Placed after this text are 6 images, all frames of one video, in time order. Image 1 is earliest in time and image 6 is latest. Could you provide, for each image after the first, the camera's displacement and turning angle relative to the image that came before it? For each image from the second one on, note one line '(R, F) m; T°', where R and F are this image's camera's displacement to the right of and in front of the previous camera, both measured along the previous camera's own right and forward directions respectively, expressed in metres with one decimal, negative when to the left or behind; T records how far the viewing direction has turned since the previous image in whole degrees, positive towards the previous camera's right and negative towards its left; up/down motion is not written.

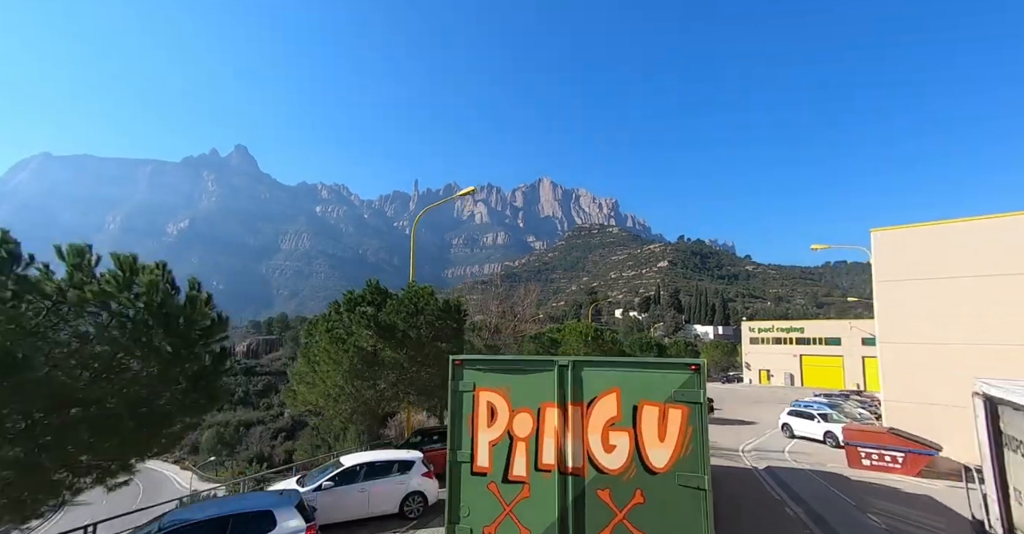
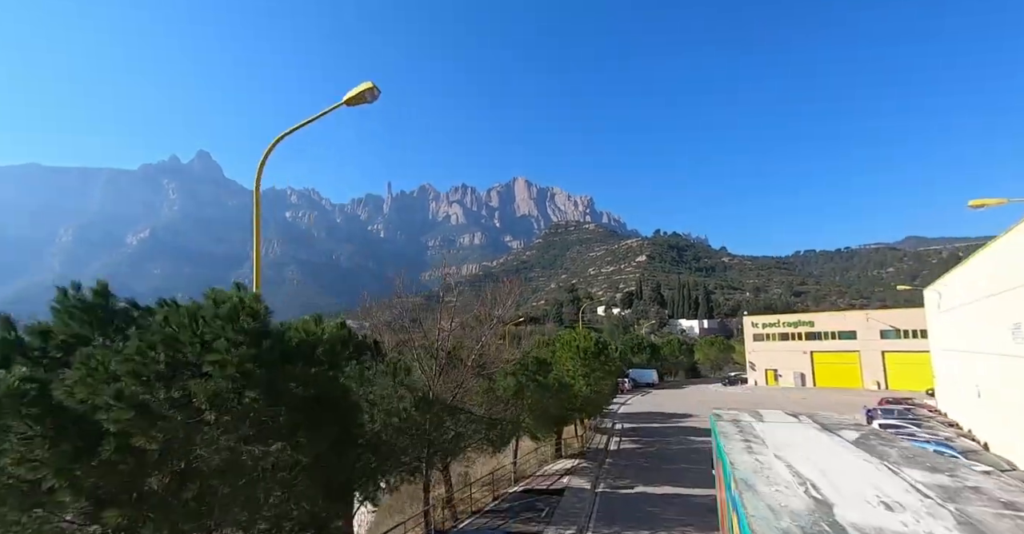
(+0.2, +3.7) m; +3°
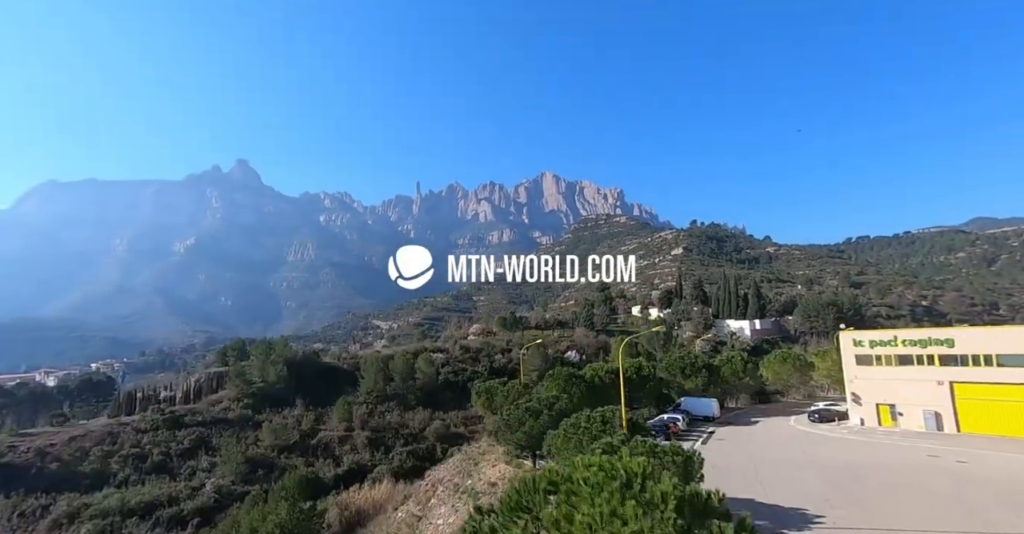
(+0.8, +6.9) m; -4°
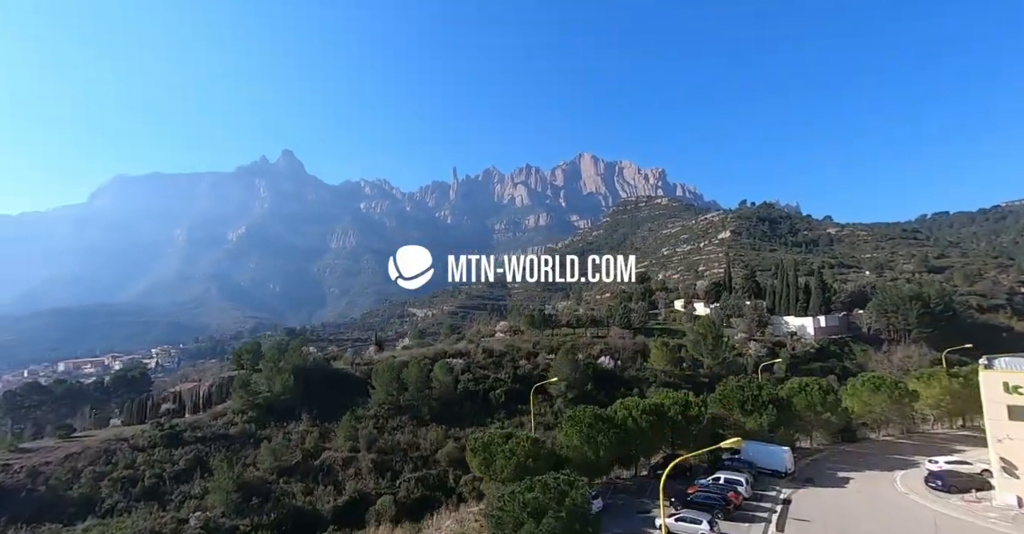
(+1.2, +5.4) m; -5°
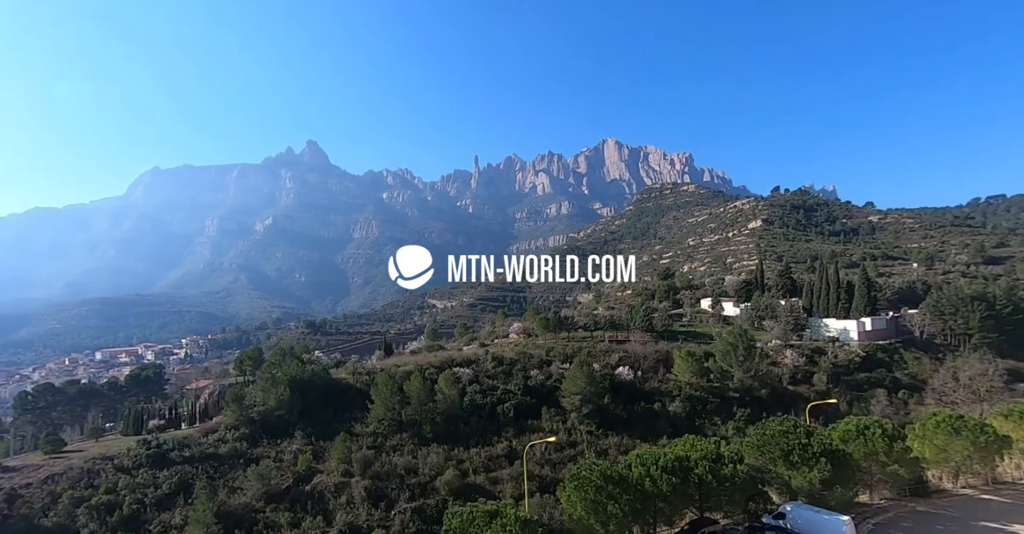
(+1.1, +3.8) m; -3°
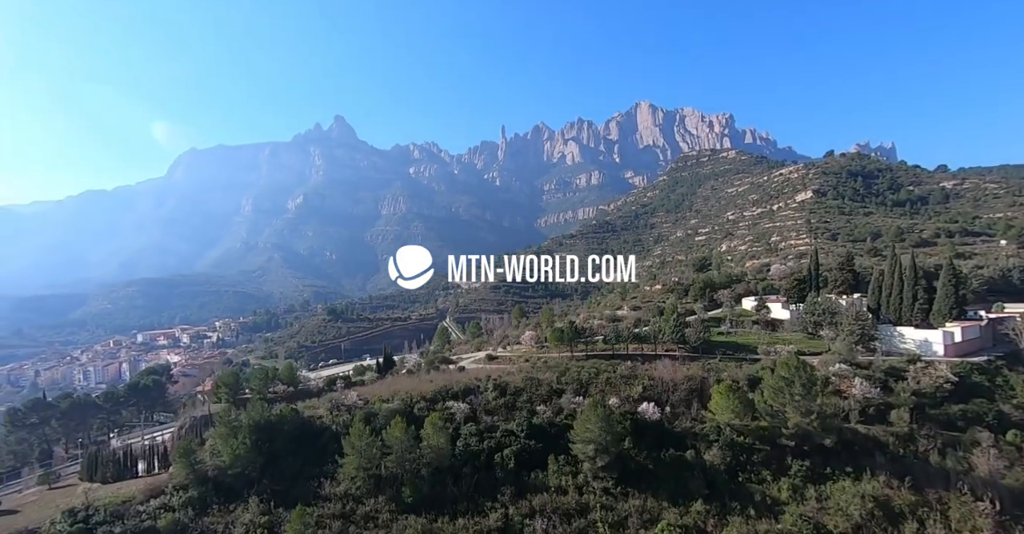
(+2.4, +8.0) m; -4°
